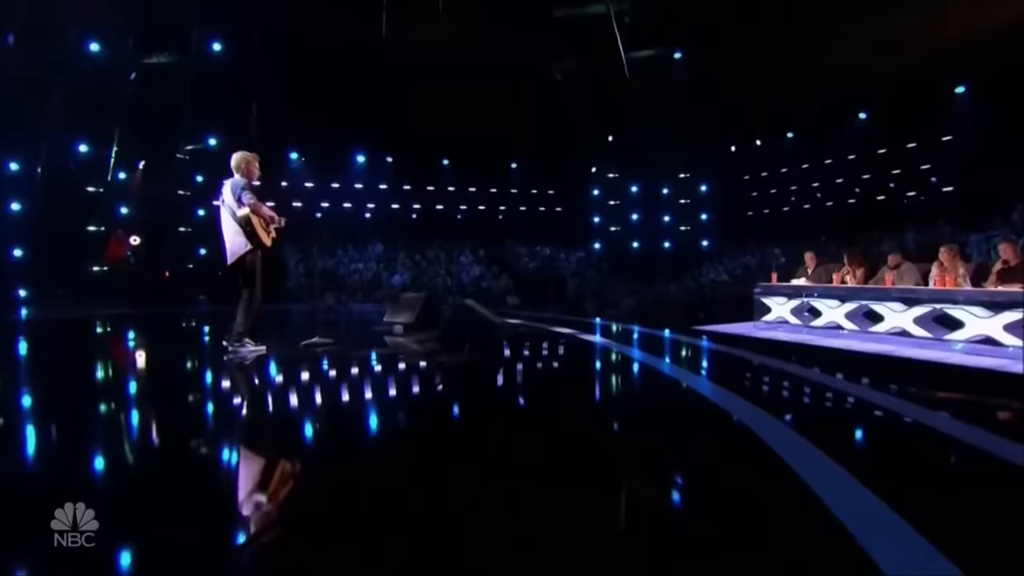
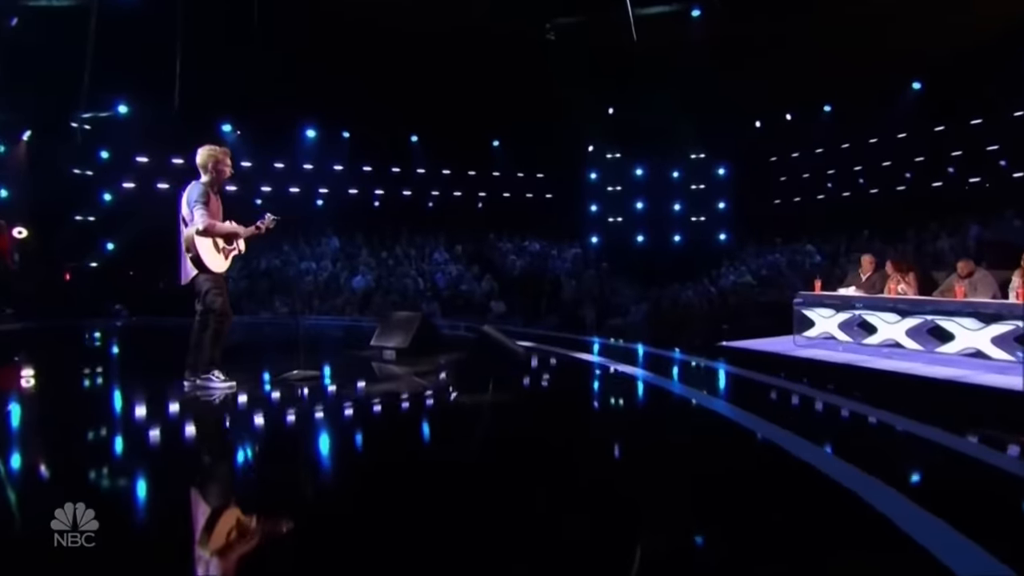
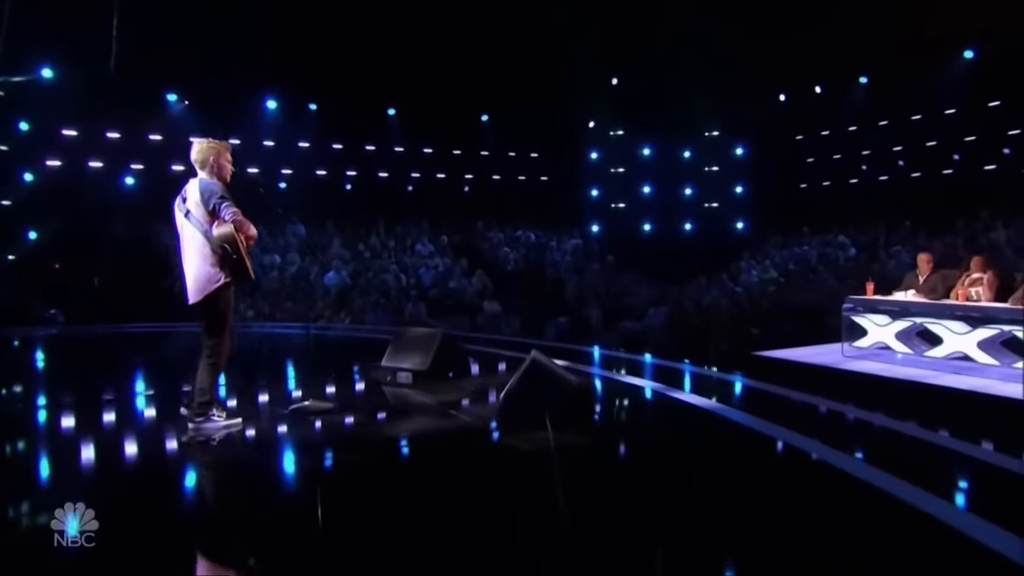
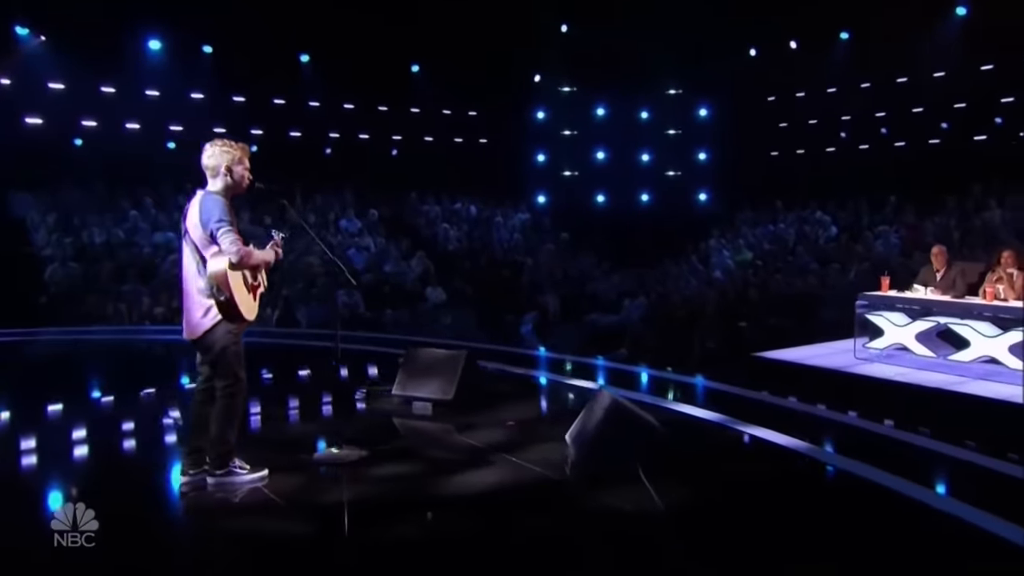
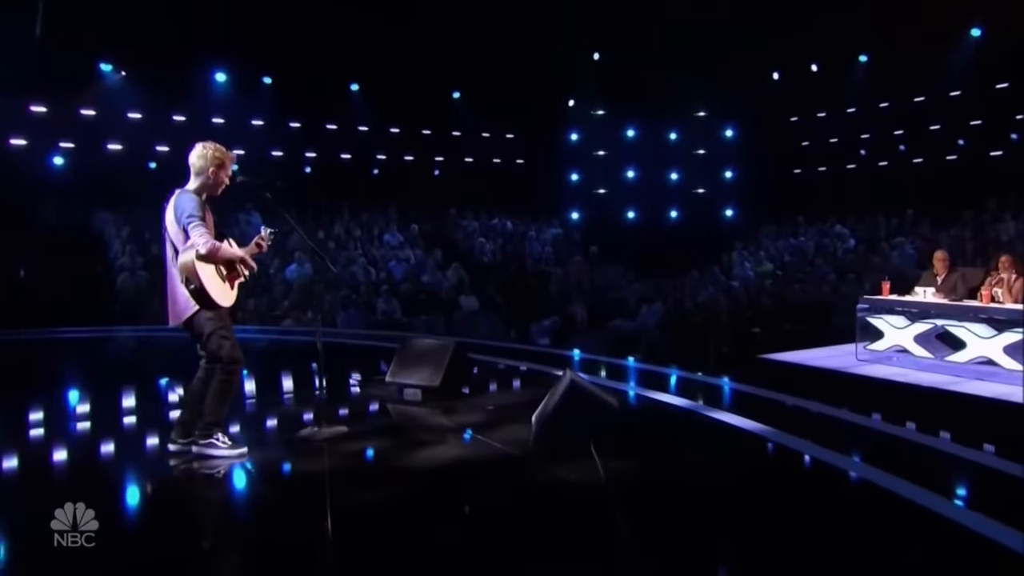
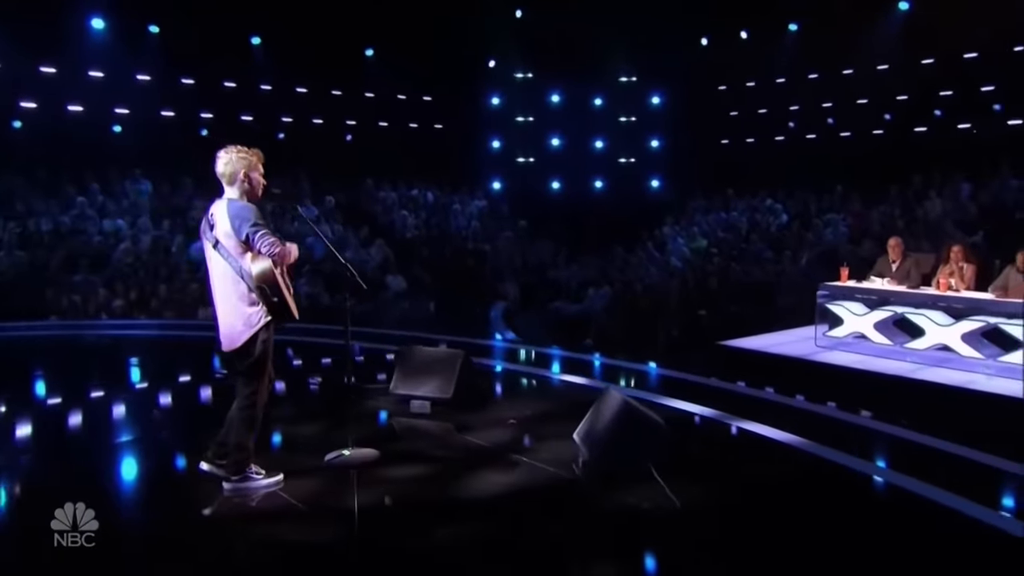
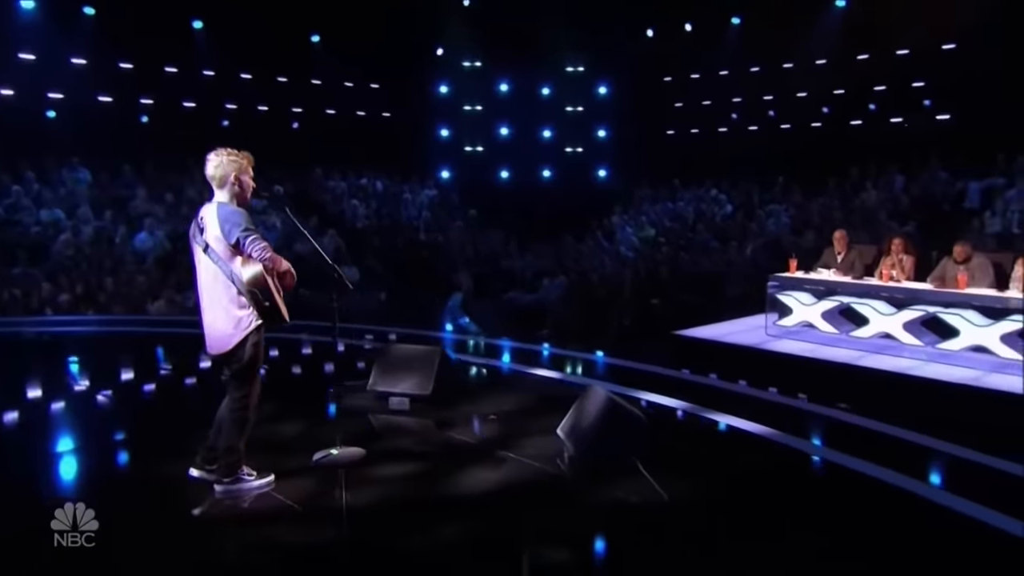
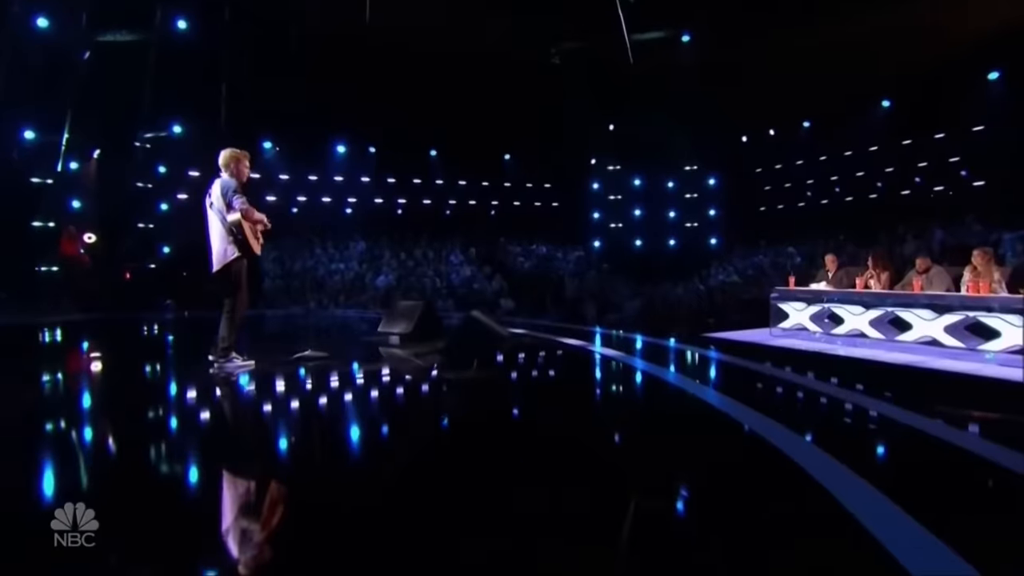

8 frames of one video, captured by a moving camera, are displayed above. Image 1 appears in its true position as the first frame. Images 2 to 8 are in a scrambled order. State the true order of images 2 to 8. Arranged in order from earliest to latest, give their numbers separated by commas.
8, 2, 3, 5, 4, 6, 7
